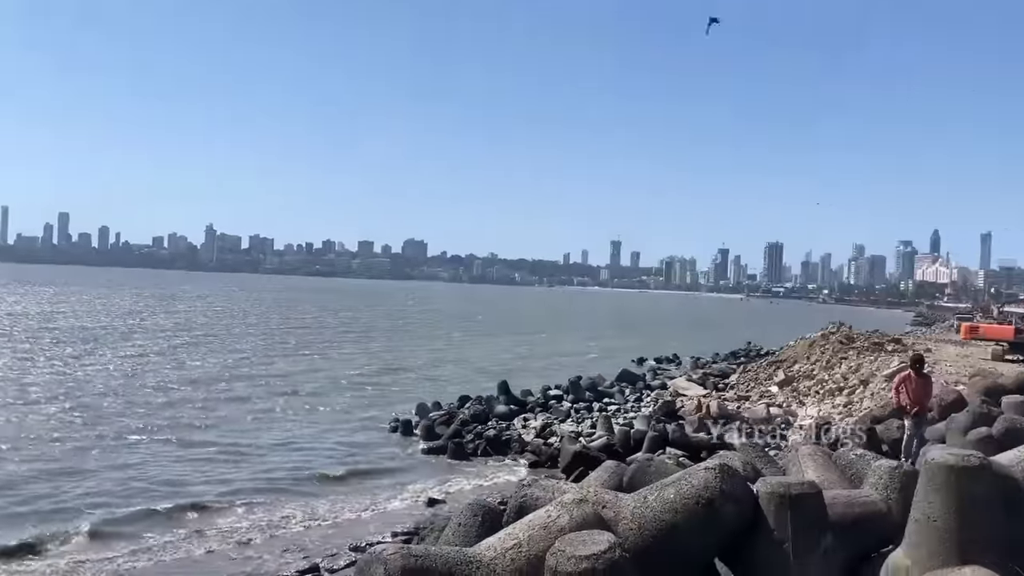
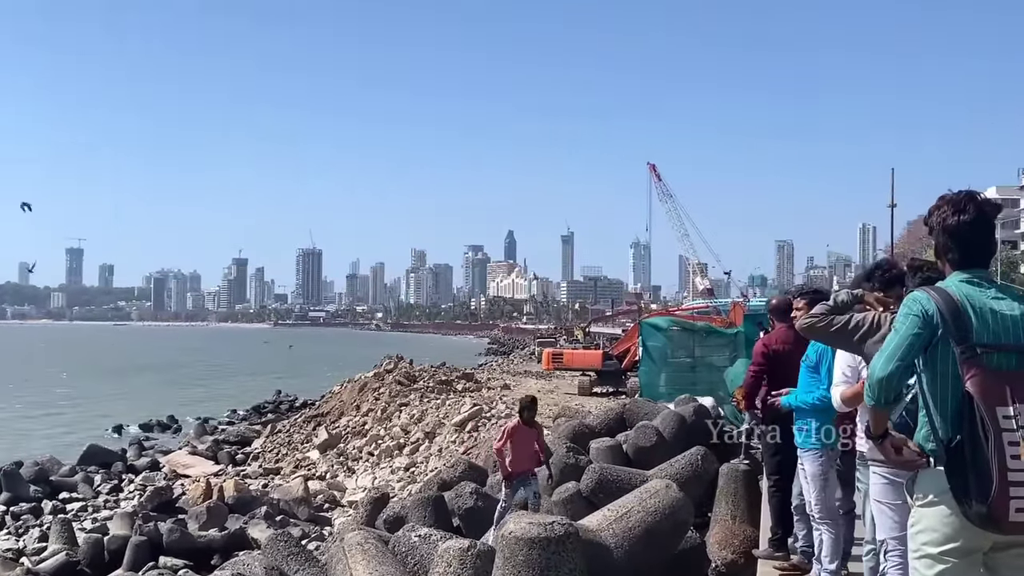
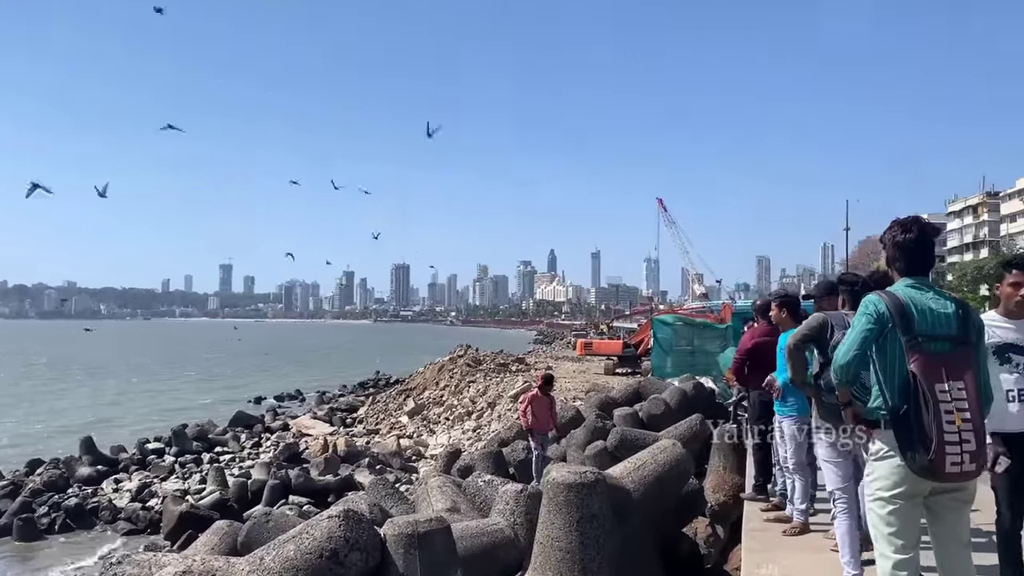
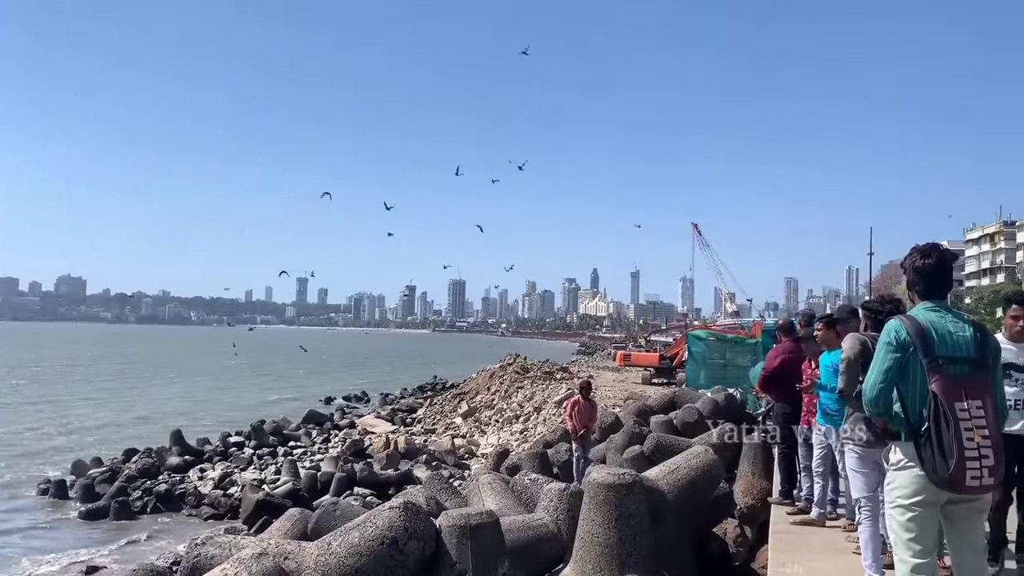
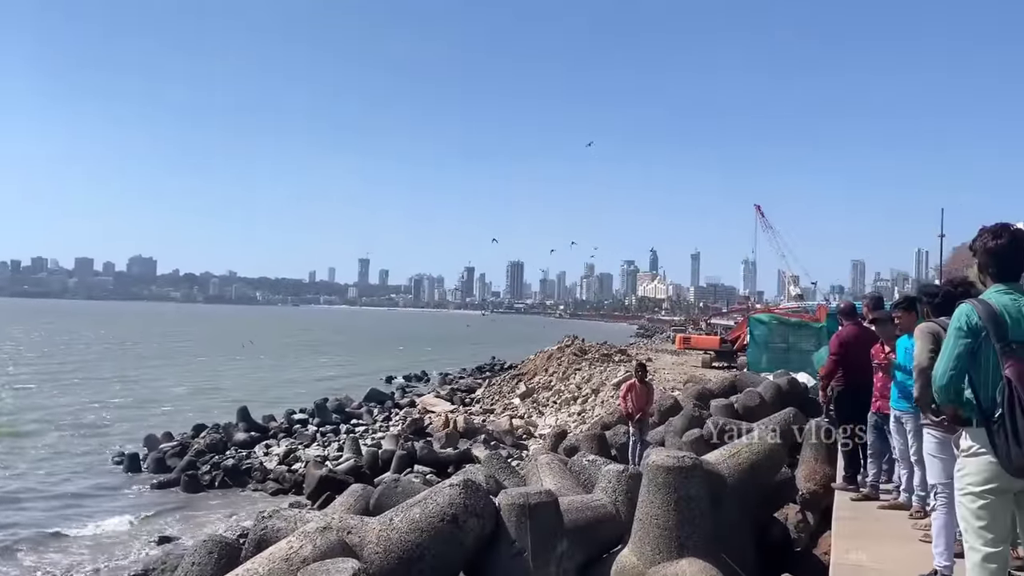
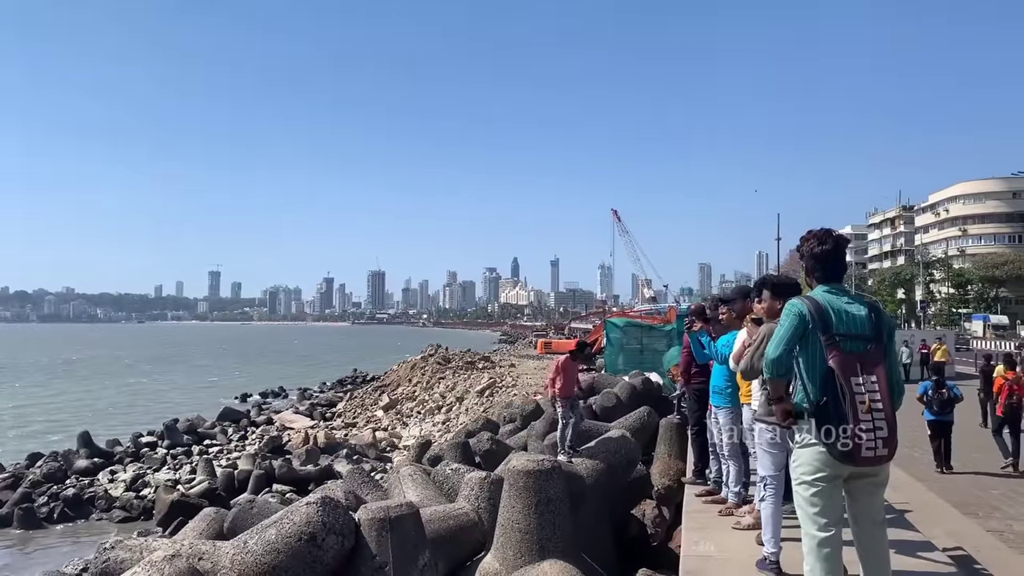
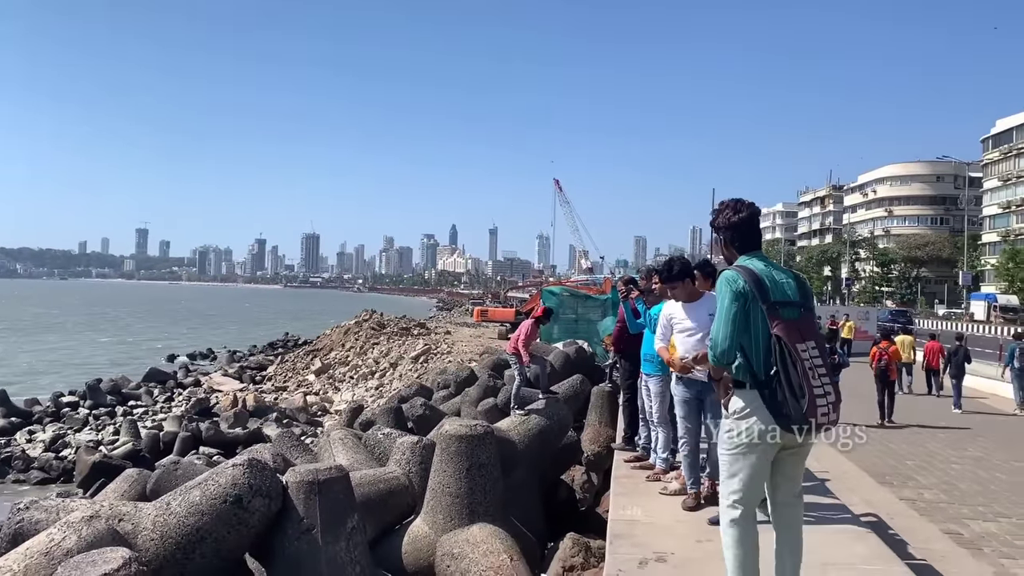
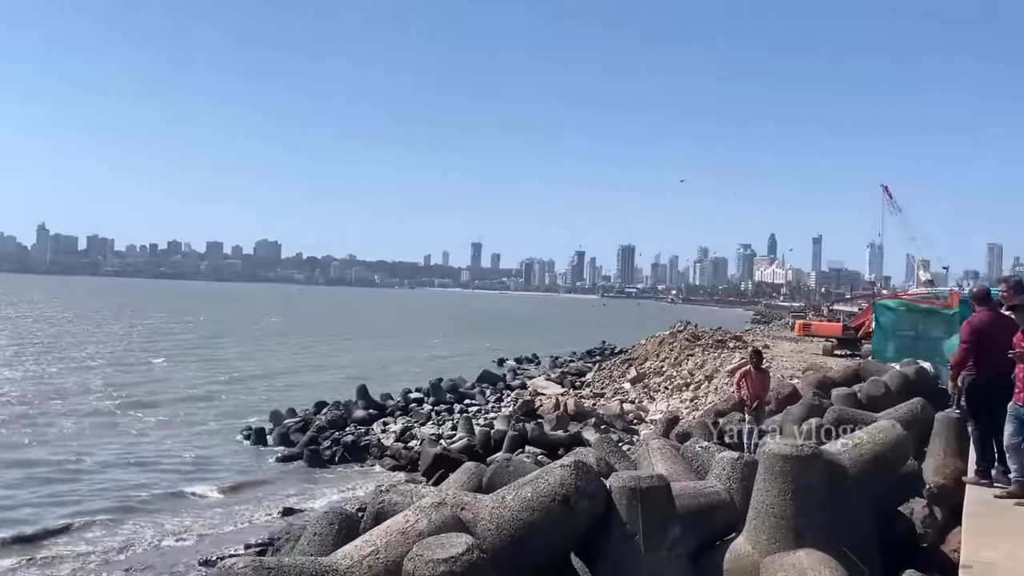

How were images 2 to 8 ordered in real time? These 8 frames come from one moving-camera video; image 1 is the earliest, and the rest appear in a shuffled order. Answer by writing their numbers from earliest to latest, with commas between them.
8, 5, 4, 3, 2, 6, 7
